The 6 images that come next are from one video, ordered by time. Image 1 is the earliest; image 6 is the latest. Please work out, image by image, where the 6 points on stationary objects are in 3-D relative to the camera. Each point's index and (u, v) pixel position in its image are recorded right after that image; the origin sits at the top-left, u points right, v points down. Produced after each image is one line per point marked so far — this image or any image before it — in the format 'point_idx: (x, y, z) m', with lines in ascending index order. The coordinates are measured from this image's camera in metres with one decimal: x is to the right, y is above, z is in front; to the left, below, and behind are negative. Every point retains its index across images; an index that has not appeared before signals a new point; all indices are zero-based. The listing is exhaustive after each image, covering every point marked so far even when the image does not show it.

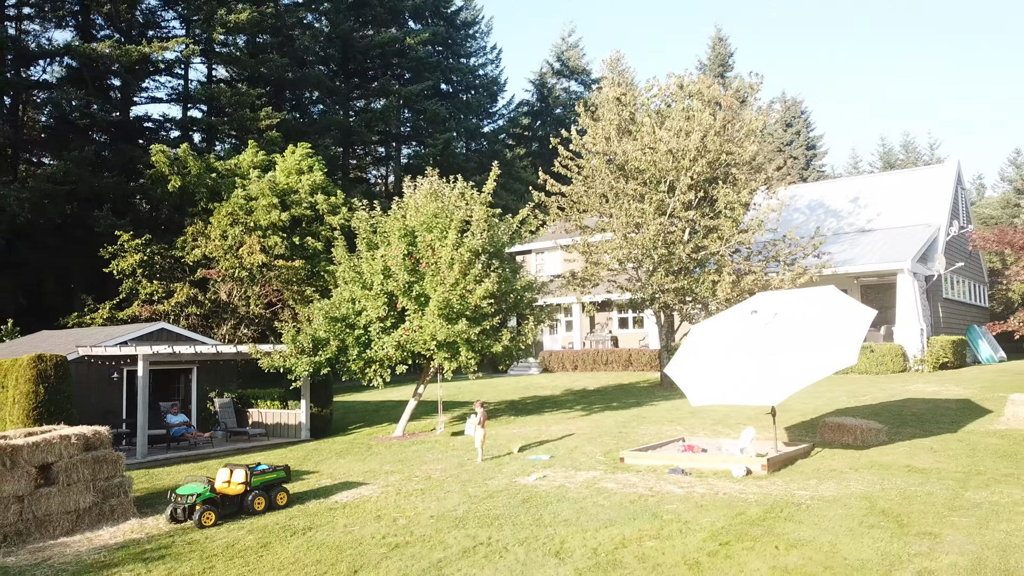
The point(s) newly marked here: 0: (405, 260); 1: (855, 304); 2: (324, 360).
0: (-2.4, +0.6, +16.4) m
1: (+5.0, -0.2, +10.5) m
2: (-4.3, -1.6, +16.5) m
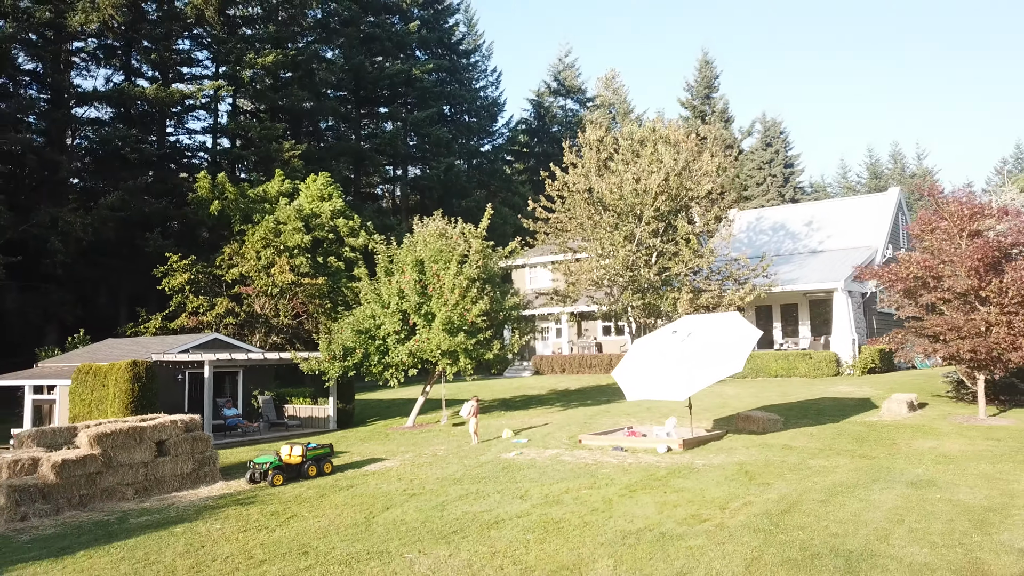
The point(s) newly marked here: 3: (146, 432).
0: (-2.7, +0.1, +20.2) m
1: (+4.7, -0.7, +14.3) m
2: (-4.6, -2.2, +20.3) m
3: (-7.0, -2.7, +13.5) m
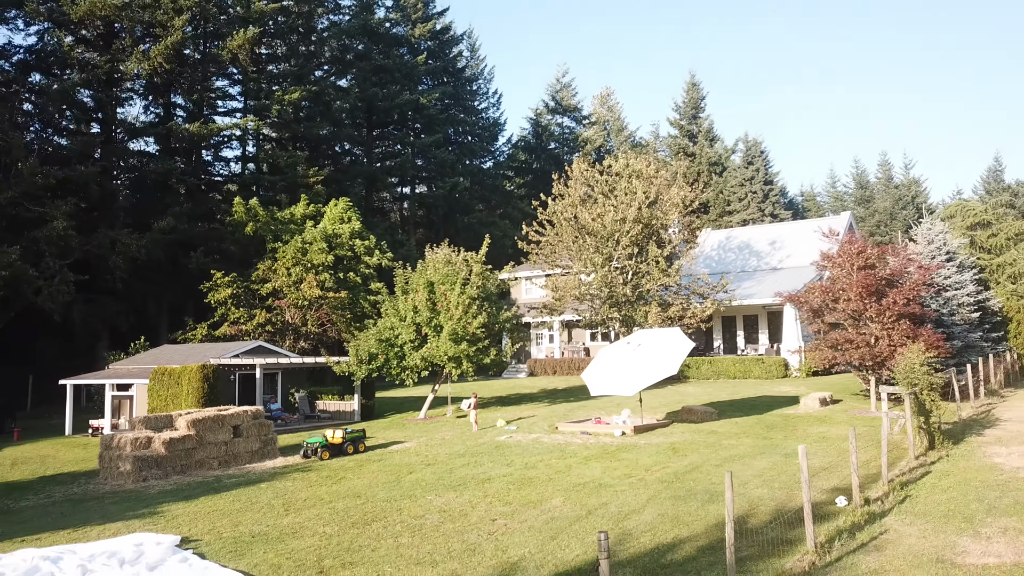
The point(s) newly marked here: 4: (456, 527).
0: (-2.9, -0.5, +24.6) m
1: (+4.5, -1.3, +18.5) m
2: (-4.8, -2.7, +24.7) m
3: (-7.2, -3.3, +17.9) m
4: (-0.9, -3.6, +10.8) m
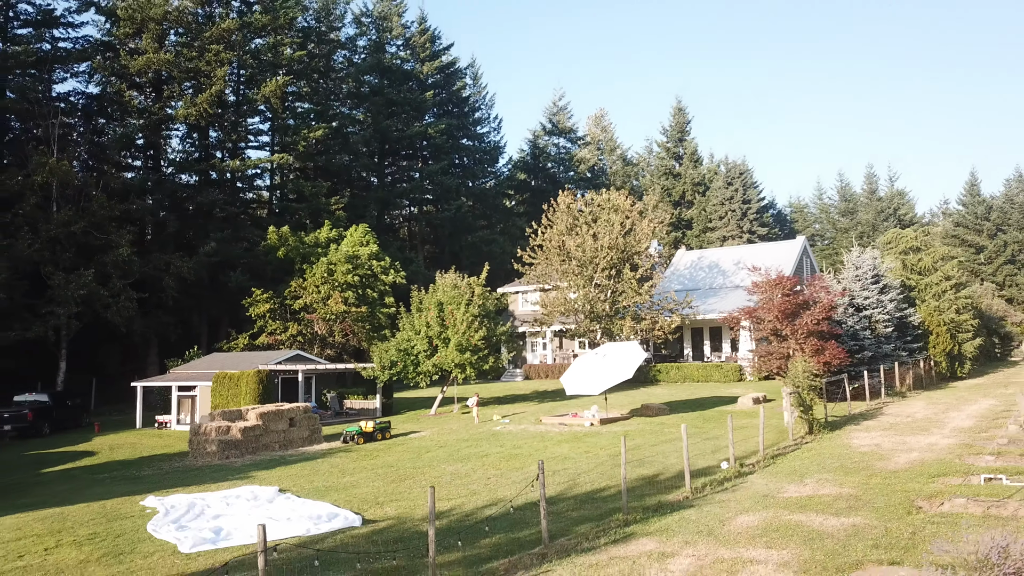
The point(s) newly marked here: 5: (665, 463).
0: (-3.1, -1.3, +29.8) m
1: (+4.2, -2.1, +23.8) m
2: (-5.0, -3.5, +29.9) m
3: (-7.4, -4.0, +23.1) m
4: (-1.1, -4.4, +16.1) m
5: (+3.6, -4.1, +16.5) m
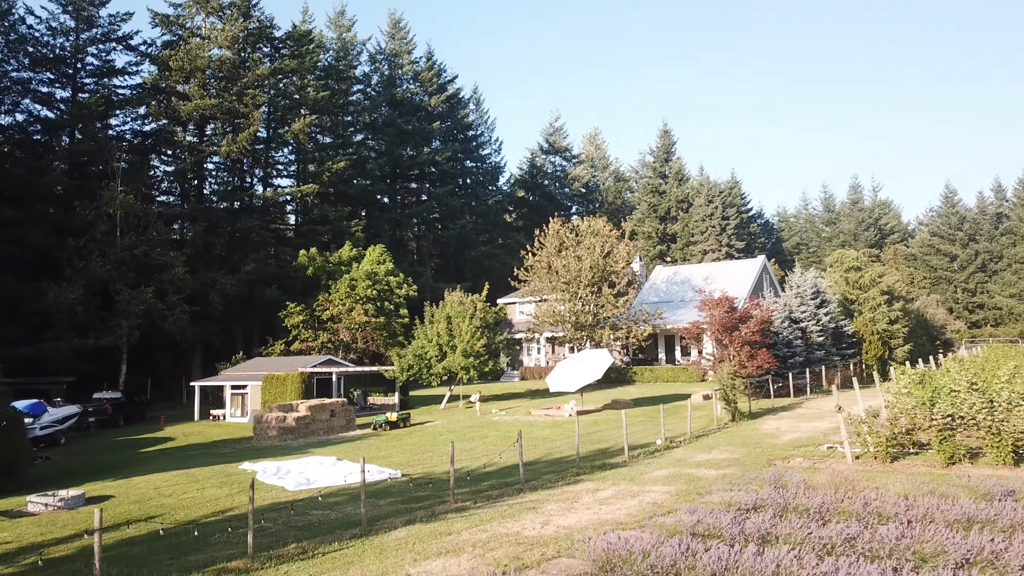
0: (-3.3, -2.1, +35.9) m
1: (+4.0, -2.9, +29.8) m
2: (-5.2, -4.3, +36.0) m
3: (-7.7, -4.8, +29.2) m
4: (-1.4, -5.1, +22.1) m
5: (+3.3, -4.8, +22.6) m
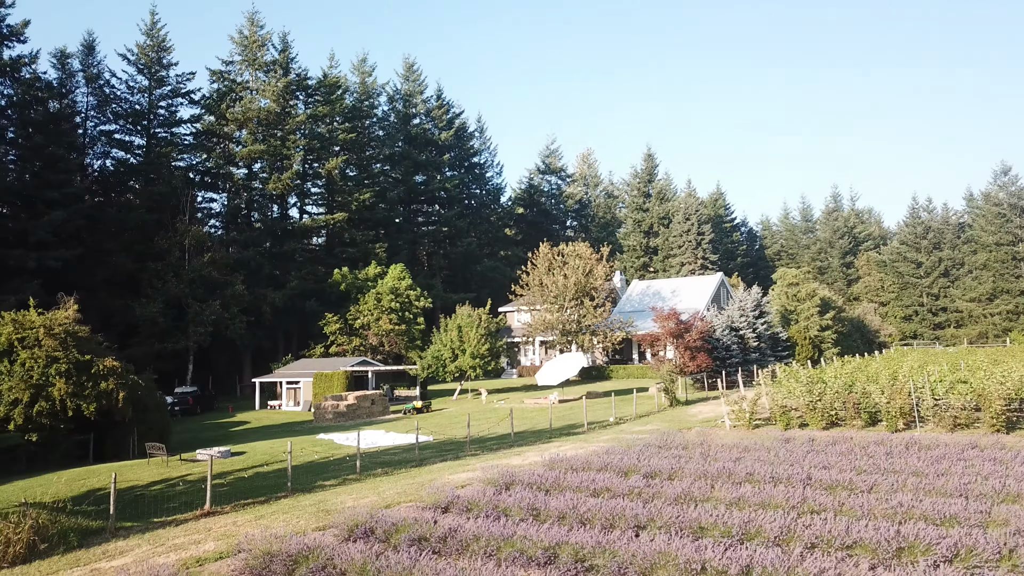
0: (-3.5, -3.1, +45.0) m
1: (+3.9, -3.9, +38.9) m
2: (-5.3, -5.3, +45.1) m
3: (-7.8, -5.8, +38.3) m
4: (-1.5, -6.2, +31.3) m
5: (+3.1, -5.8, +31.7) m
